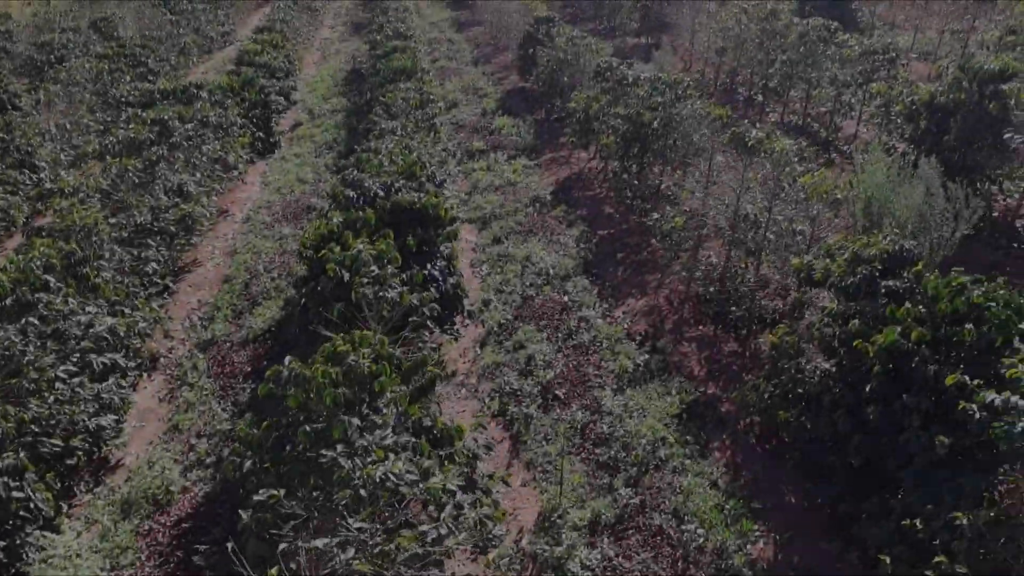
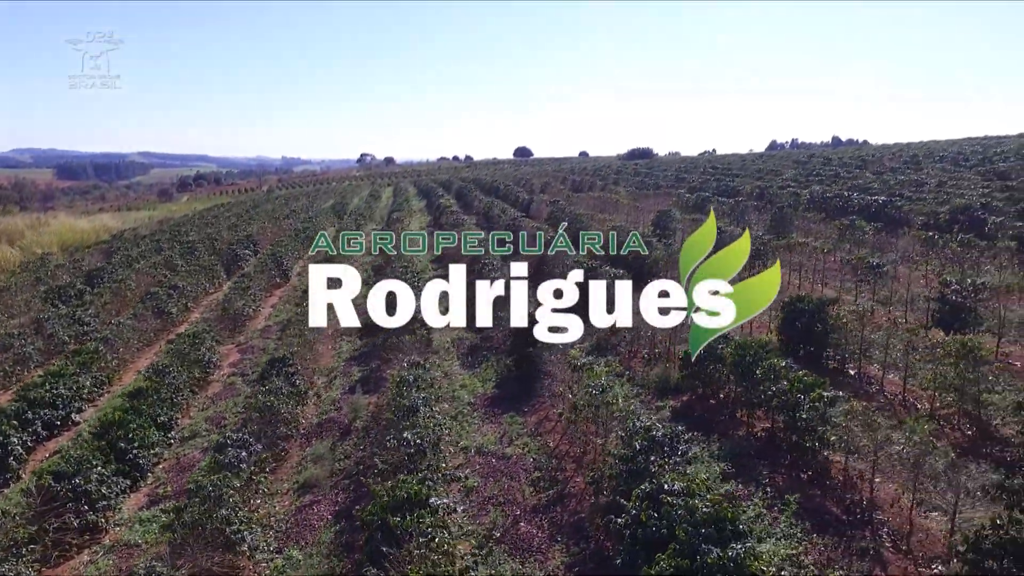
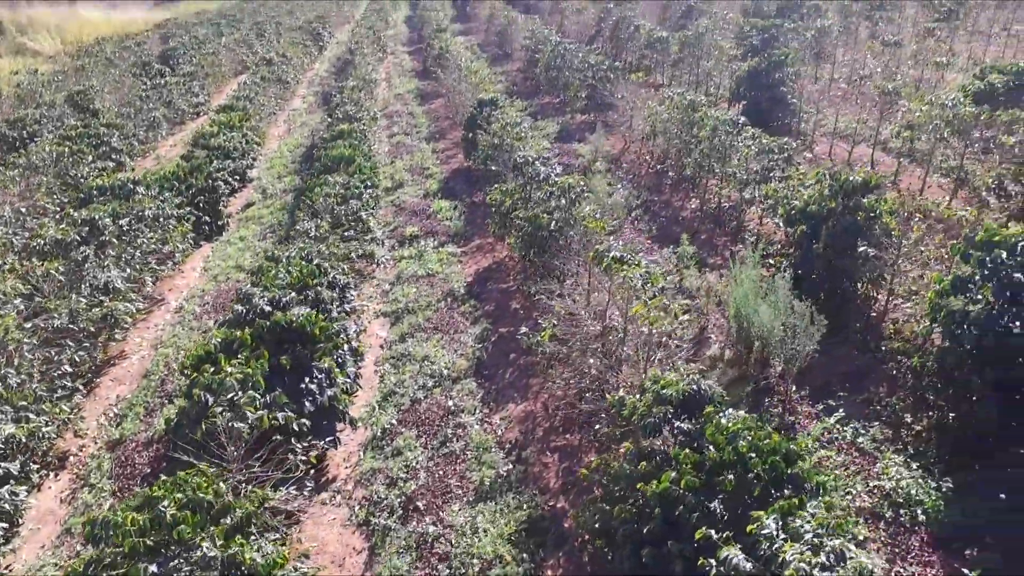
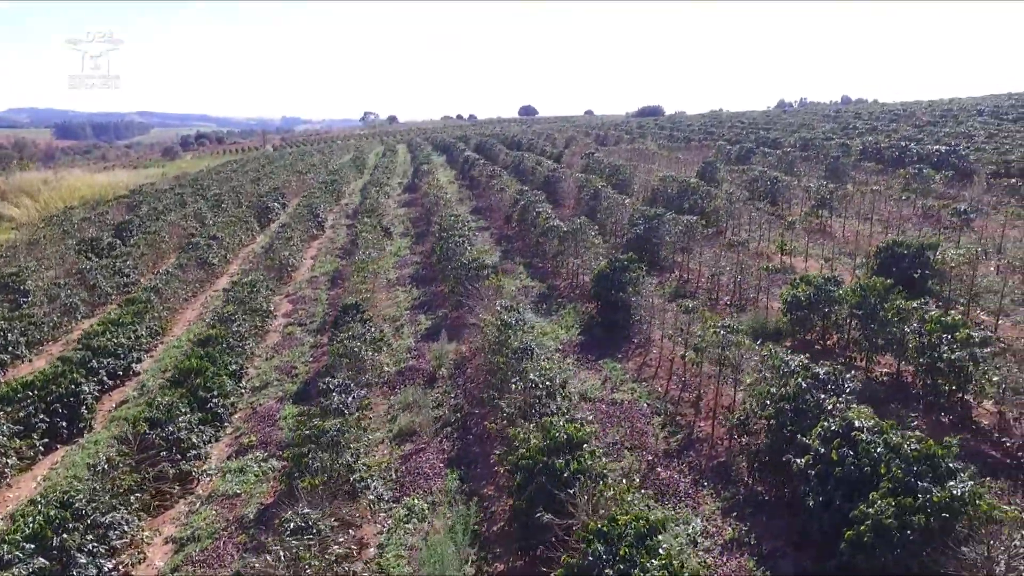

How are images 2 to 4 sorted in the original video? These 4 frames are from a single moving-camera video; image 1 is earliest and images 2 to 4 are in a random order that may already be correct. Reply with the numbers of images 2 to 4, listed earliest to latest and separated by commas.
3, 4, 2
